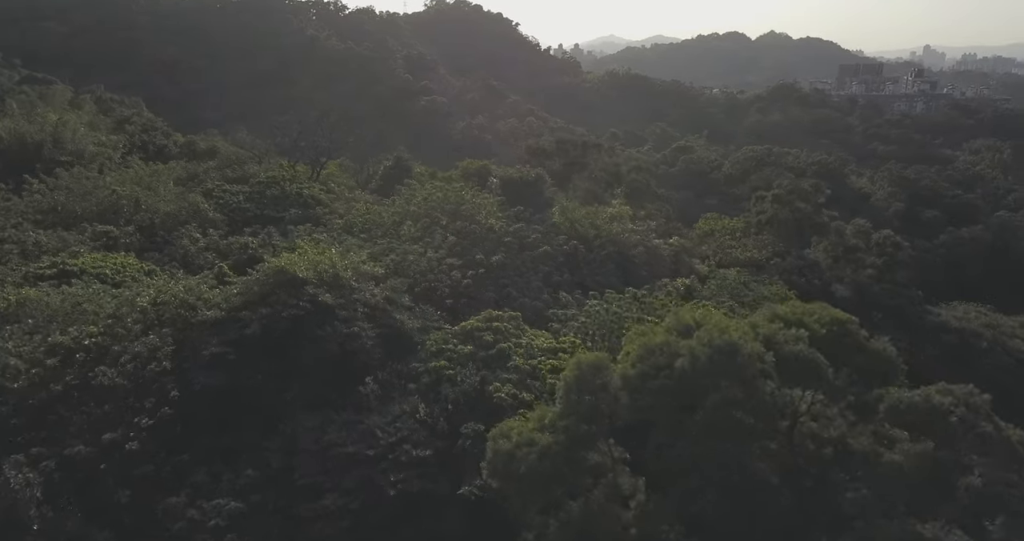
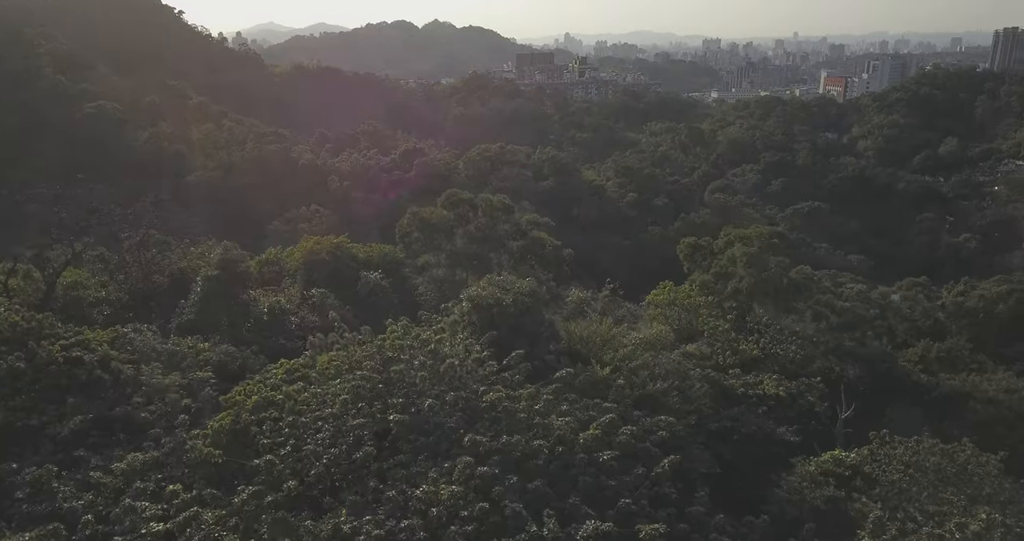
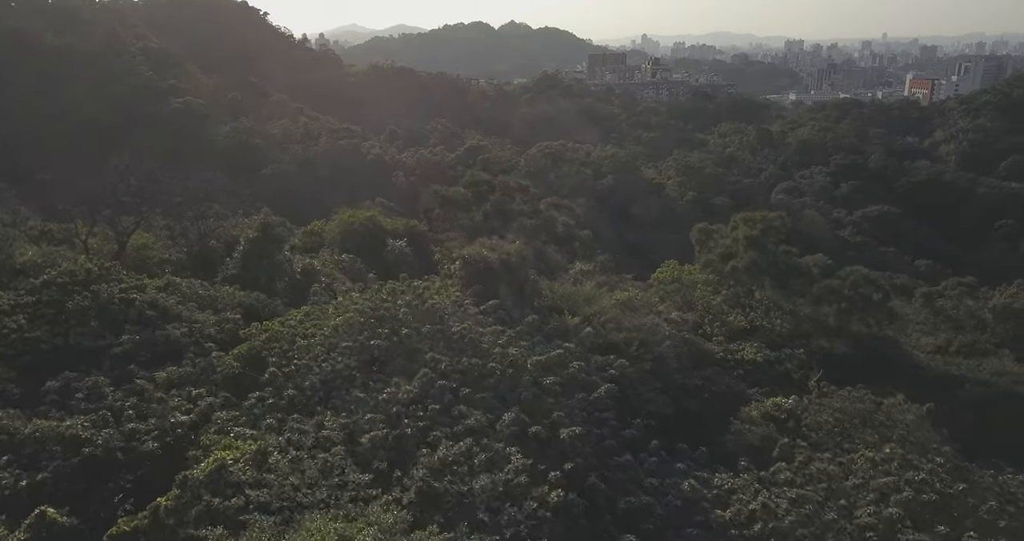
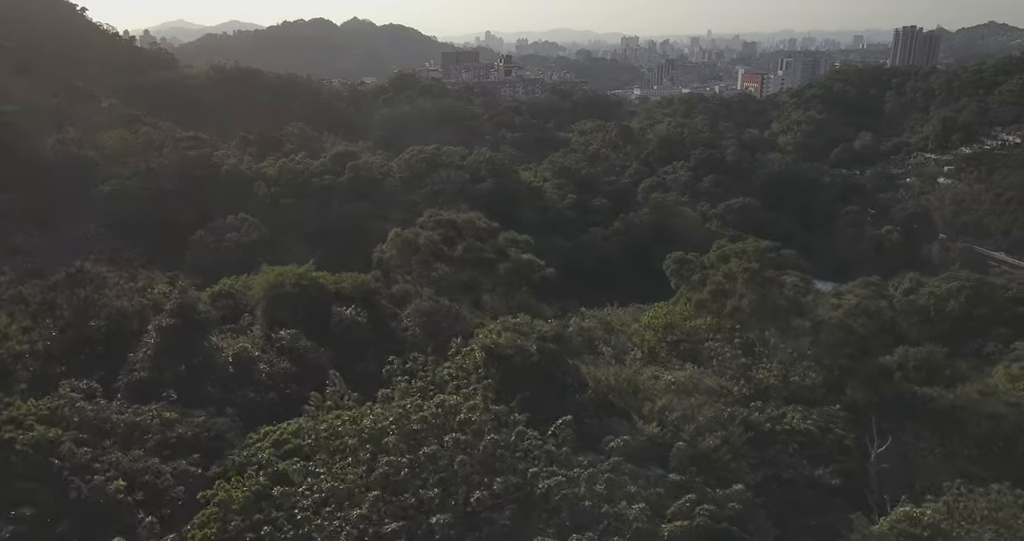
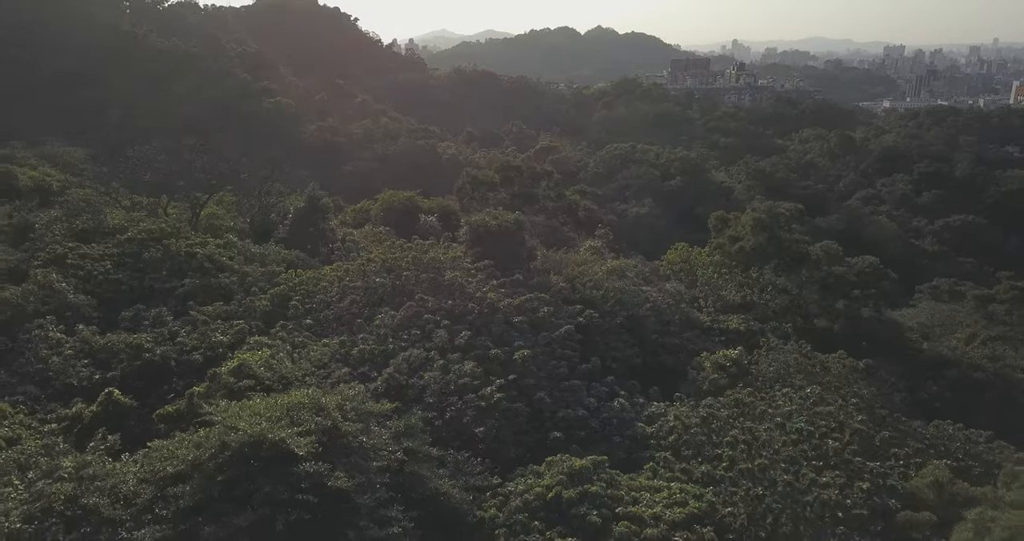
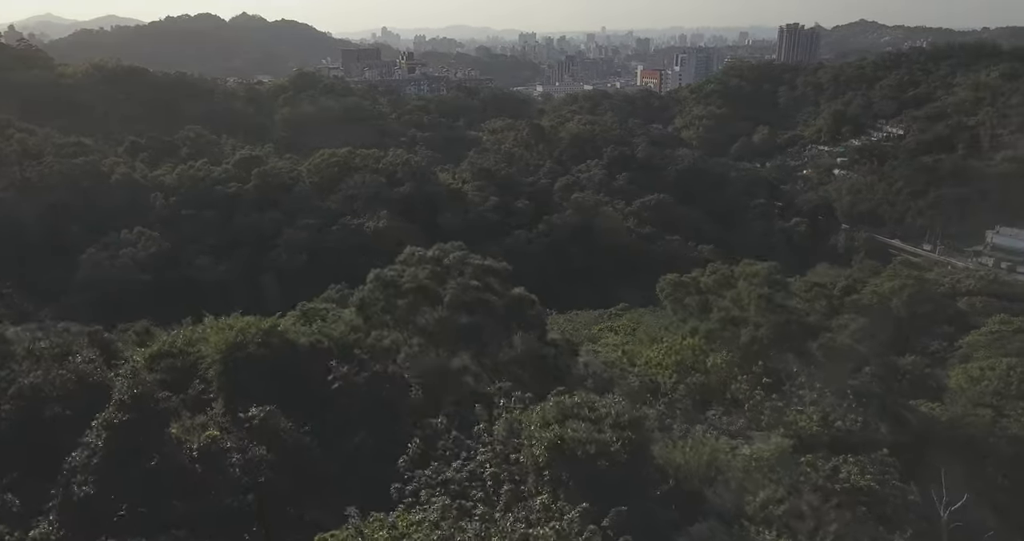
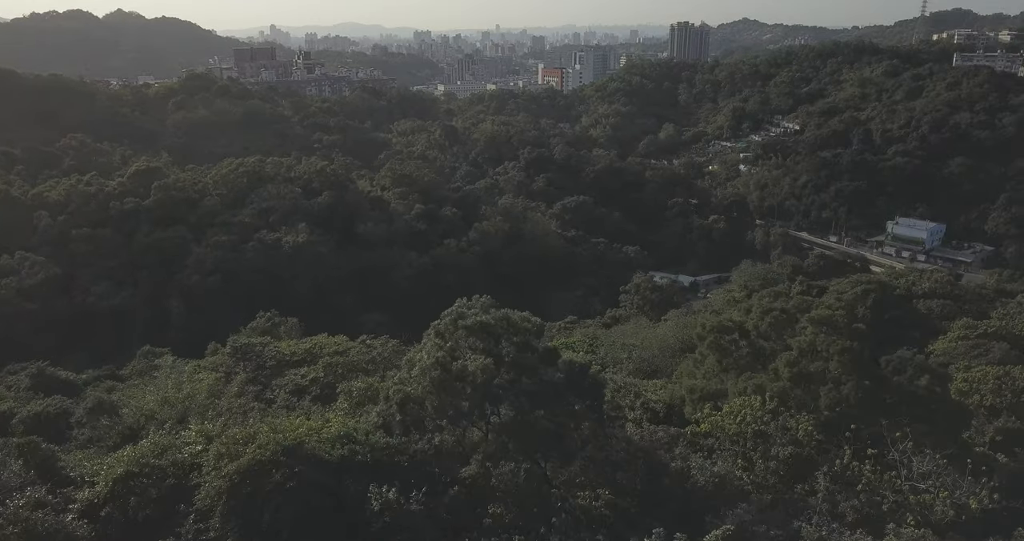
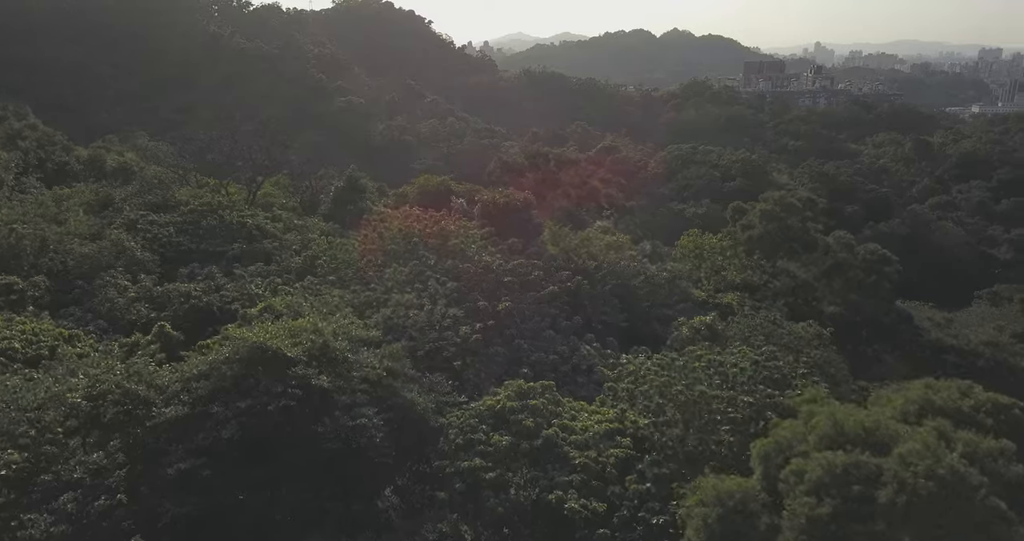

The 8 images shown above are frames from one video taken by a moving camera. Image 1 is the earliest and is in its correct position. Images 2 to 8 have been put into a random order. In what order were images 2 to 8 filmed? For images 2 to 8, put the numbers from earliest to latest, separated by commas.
8, 5, 3, 2, 4, 6, 7
